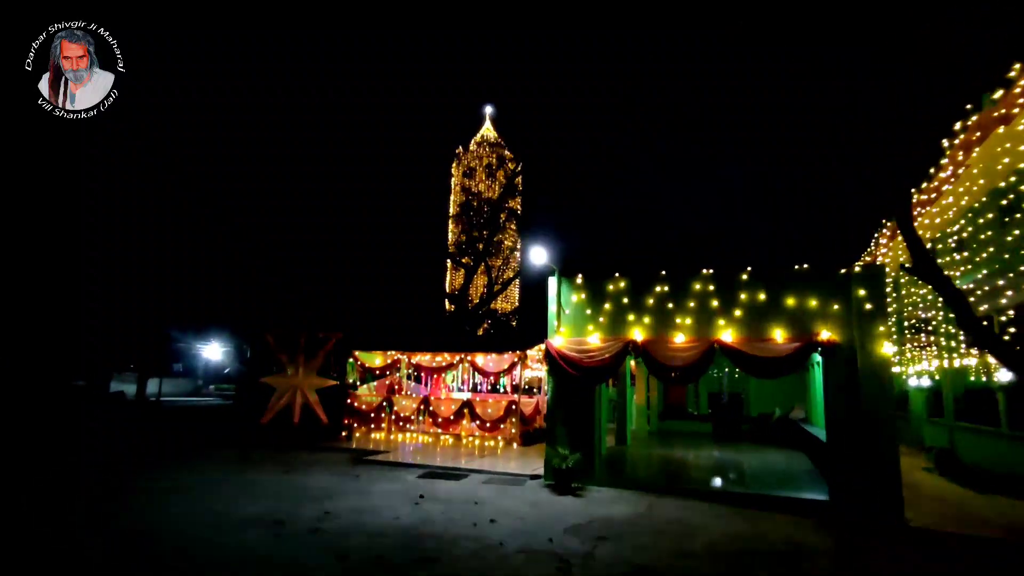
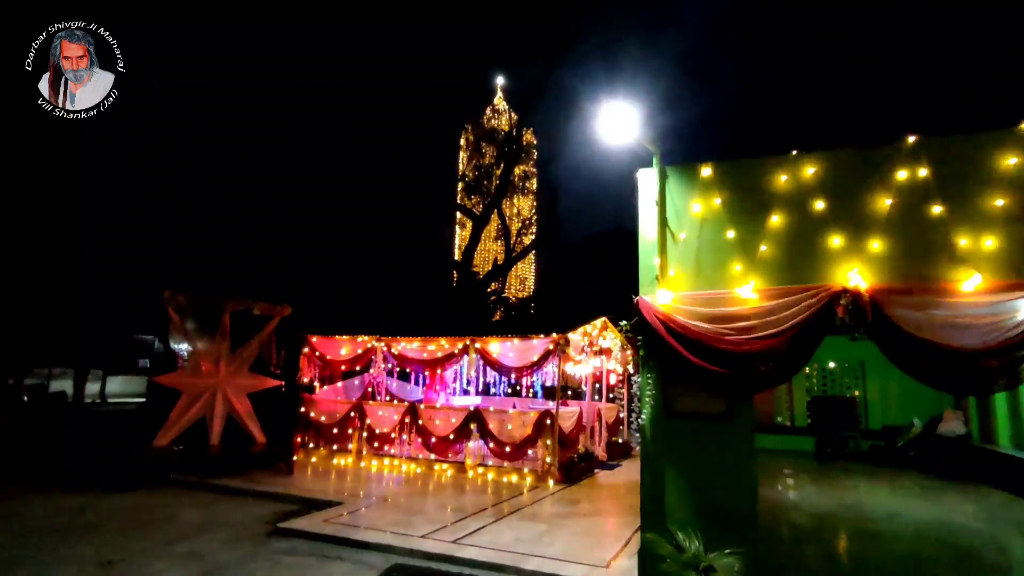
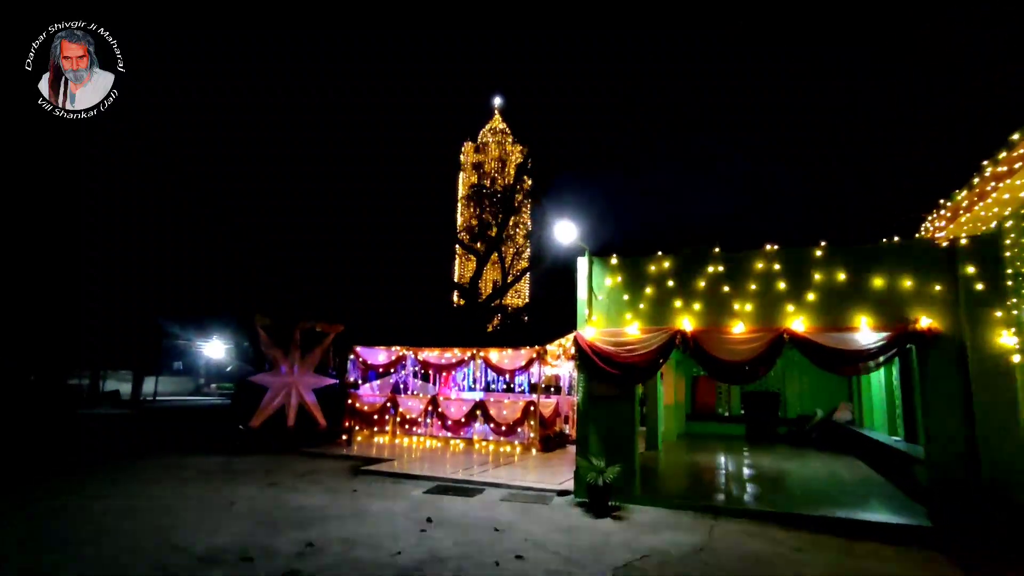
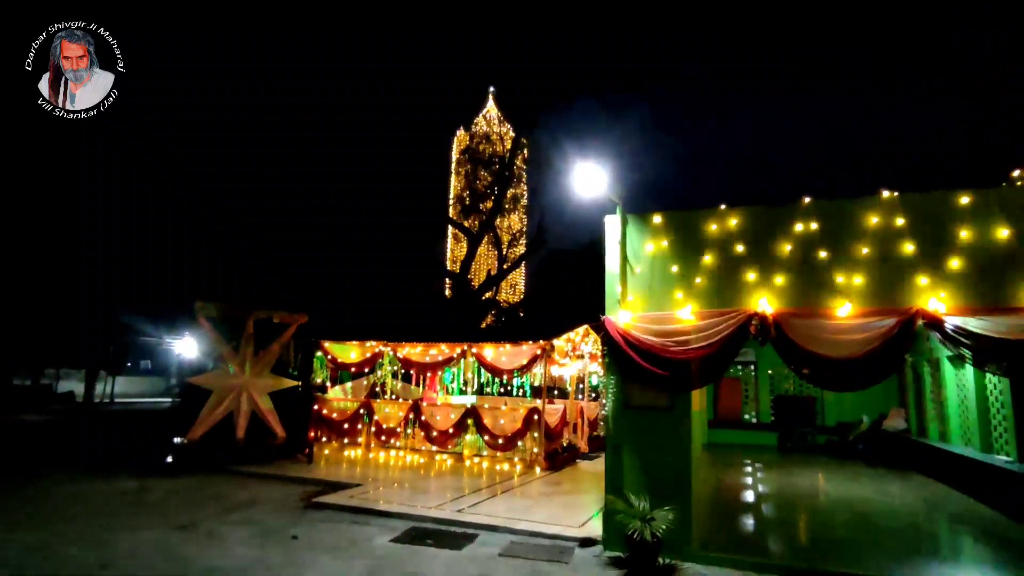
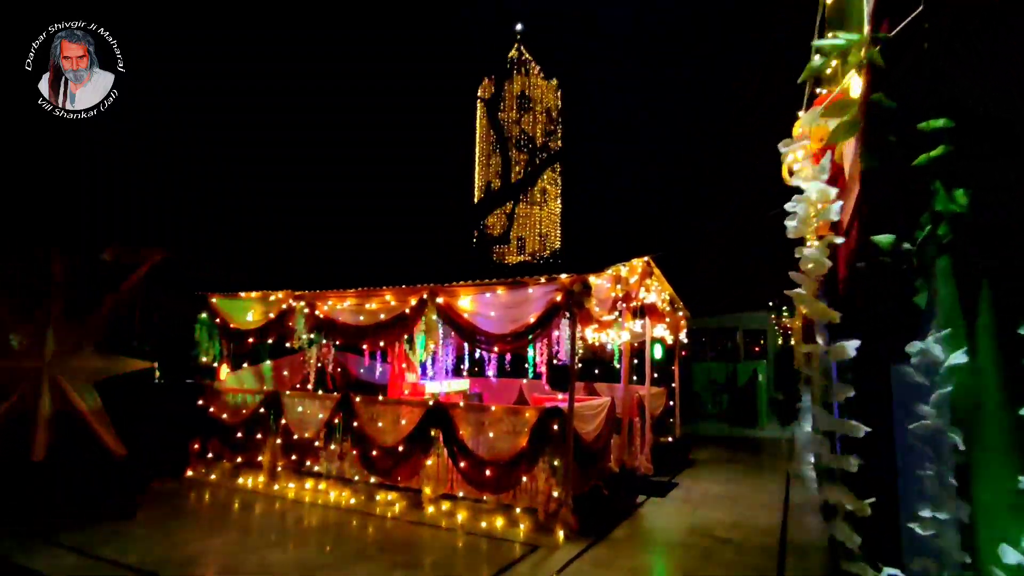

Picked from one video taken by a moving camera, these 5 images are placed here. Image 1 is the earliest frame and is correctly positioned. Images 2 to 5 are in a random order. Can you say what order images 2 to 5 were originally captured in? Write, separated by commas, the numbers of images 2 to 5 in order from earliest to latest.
3, 4, 2, 5
